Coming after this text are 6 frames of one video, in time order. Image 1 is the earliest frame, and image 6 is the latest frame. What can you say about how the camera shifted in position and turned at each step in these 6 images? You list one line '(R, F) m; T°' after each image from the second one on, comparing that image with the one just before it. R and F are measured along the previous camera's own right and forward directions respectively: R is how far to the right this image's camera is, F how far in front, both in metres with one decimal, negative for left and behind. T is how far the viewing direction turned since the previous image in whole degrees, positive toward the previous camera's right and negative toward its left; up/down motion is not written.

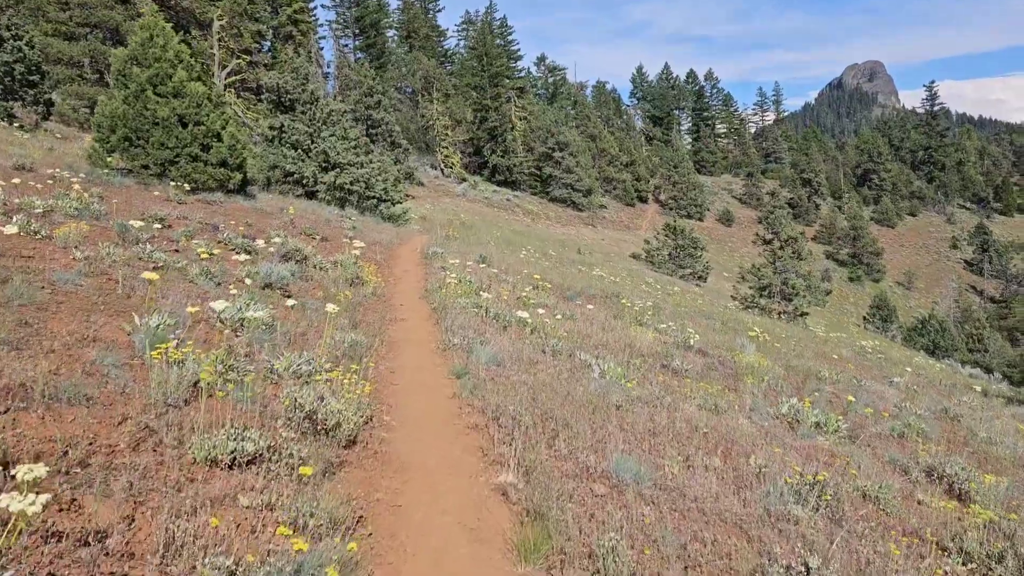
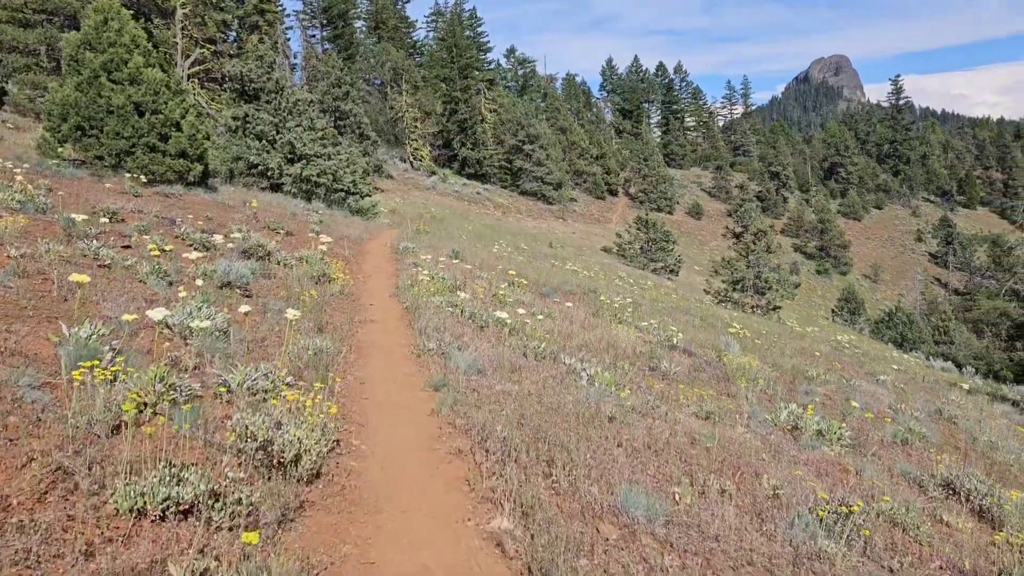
(-0.1, +0.7) m; +2°
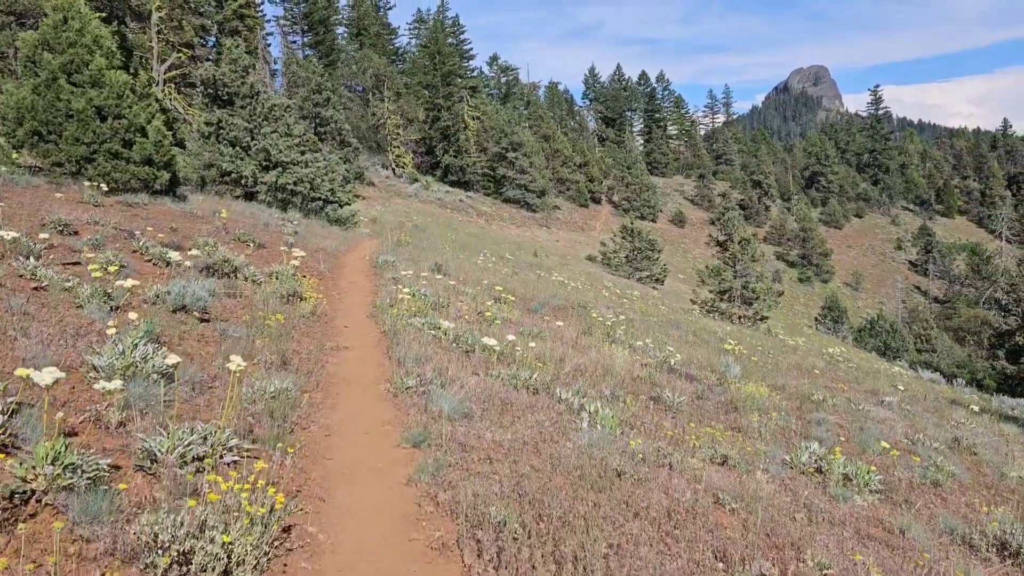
(-0.1, +0.9) m; +1°
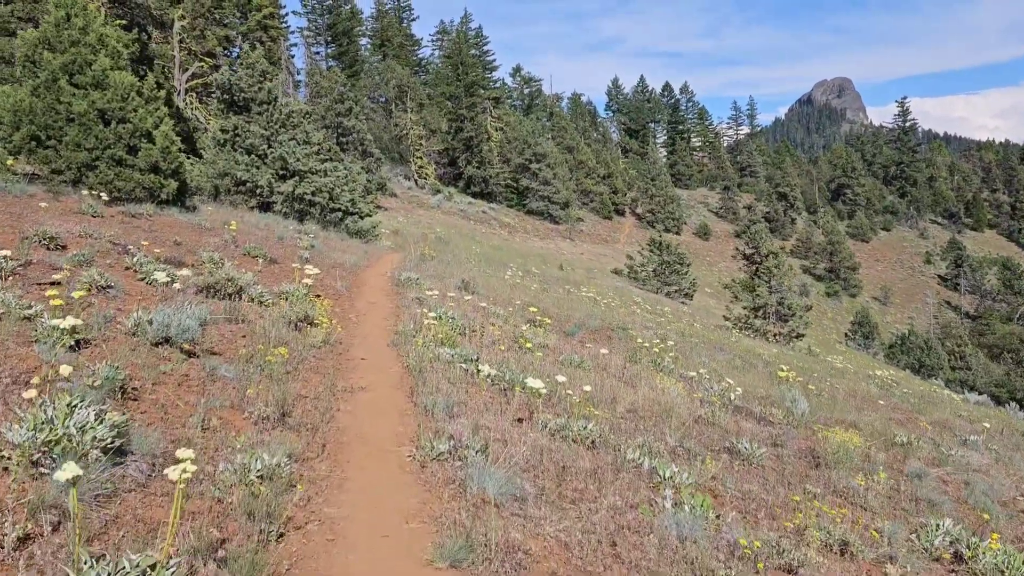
(-0.2, +1.4) m; -1°
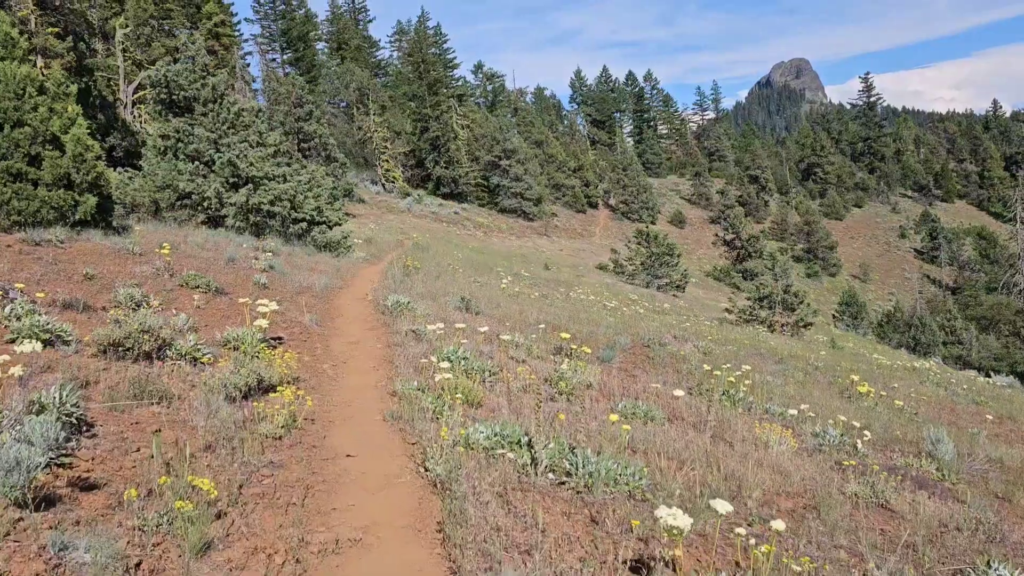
(-0.6, +3.2) m; +2°
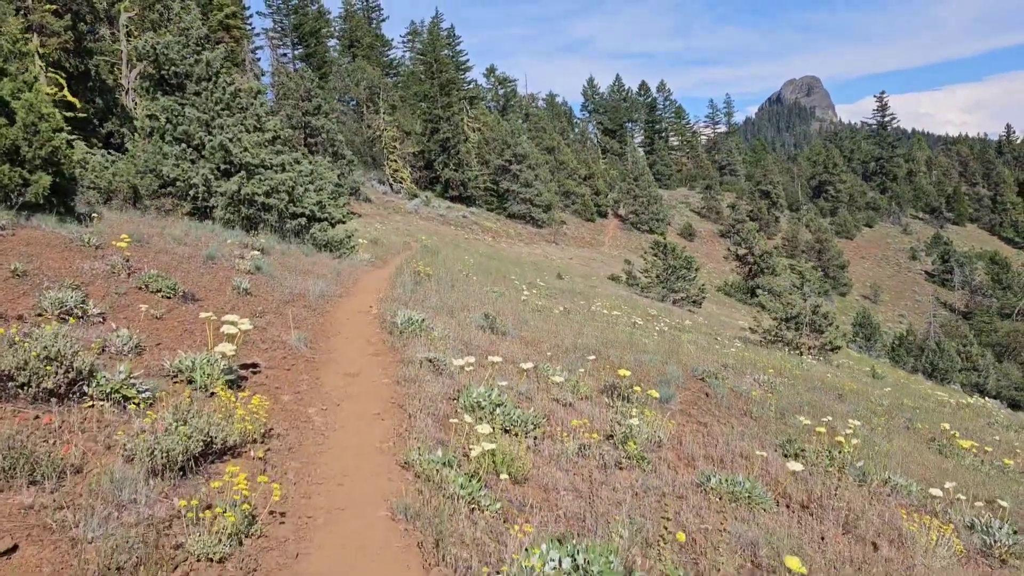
(-0.4, +2.2) m; 0°
